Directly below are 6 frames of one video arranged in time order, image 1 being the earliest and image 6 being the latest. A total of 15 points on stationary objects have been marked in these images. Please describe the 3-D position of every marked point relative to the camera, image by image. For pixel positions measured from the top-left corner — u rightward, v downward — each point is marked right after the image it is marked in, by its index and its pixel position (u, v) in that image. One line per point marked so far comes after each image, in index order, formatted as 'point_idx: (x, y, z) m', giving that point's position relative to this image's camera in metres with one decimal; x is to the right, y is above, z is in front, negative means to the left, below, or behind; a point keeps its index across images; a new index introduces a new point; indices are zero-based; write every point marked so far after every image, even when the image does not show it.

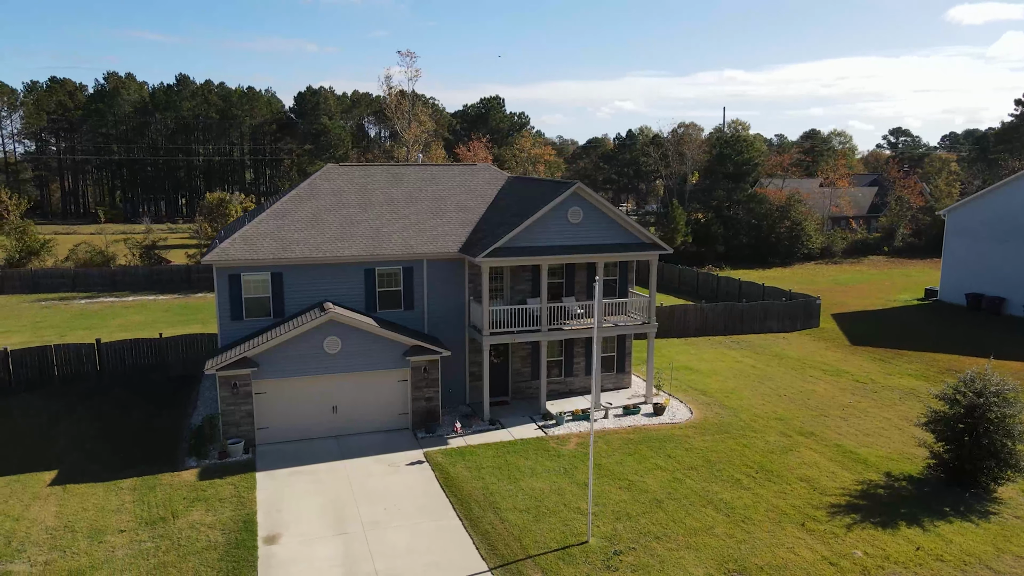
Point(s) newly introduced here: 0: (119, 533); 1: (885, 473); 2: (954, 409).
0: (-7.5, -4.6, +13.7) m
1: (+8.5, -4.2, +16.4) m
2: (+9.4, -2.6, +15.5) m
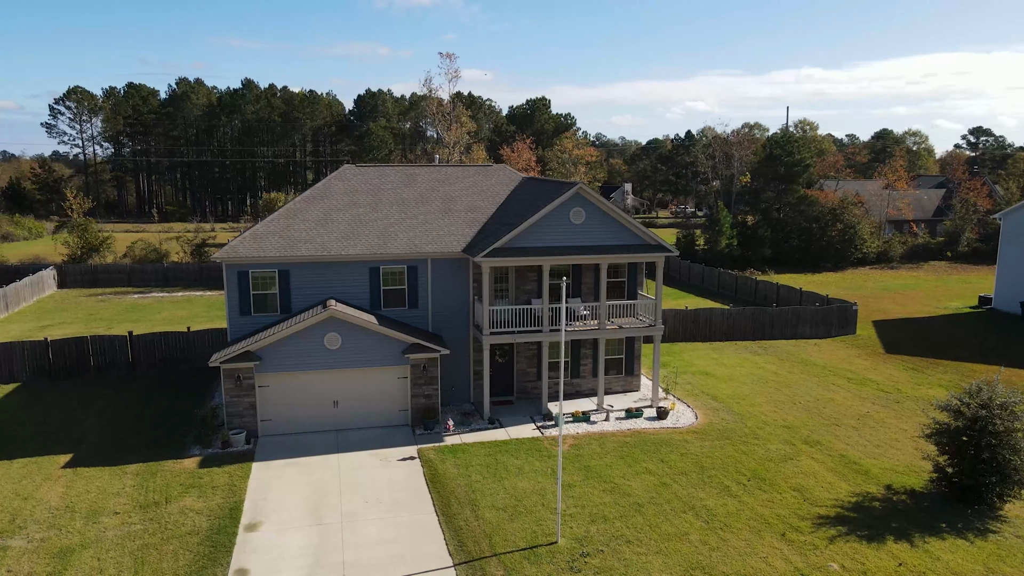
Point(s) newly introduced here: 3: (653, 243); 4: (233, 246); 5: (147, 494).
0: (-8.0, -4.5, +14.4) m
1: (+8.2, -4.3, +15.7) m
2: (+9.1, -2.7, +14.8) m
3: (+3.9, +1.2, +19.9) m
4: (-7.3, +1.1, +18.8) m
5: (-7.7, -4.4, +15.3) m
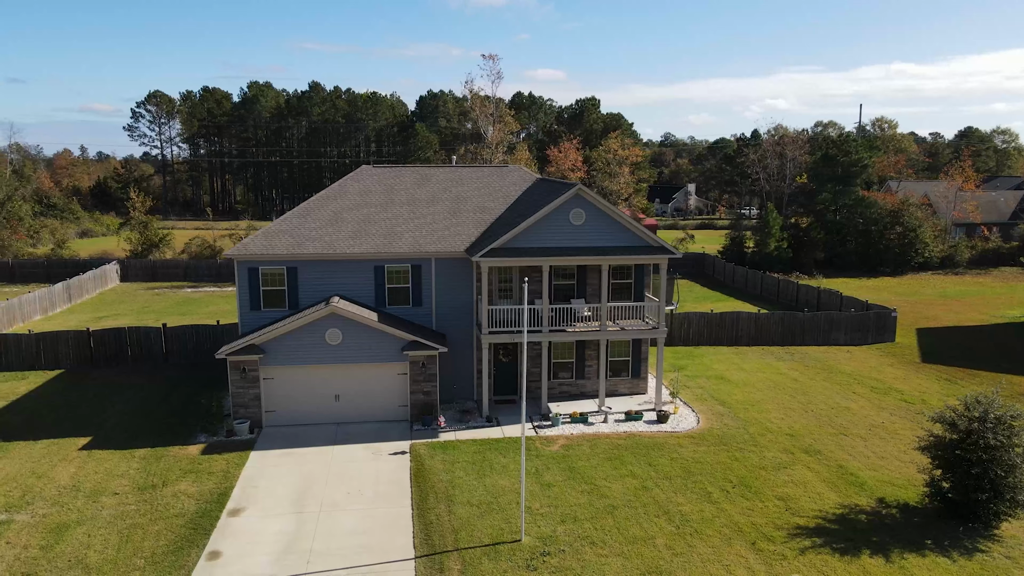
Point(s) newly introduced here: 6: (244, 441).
0: (-8.5, -4.4, +15.3) m
1: (+7.7, -4.4, +15.2) m
2: (+8.5, -2.9, +14.1) m
3: (+3.9, +1.2, +19.7) m
4: (-7.3, +1.2, +19.7) m
5: (-8.2, -4.2, +16.1) m
6: (-6.8, -3.9, +18.2) m
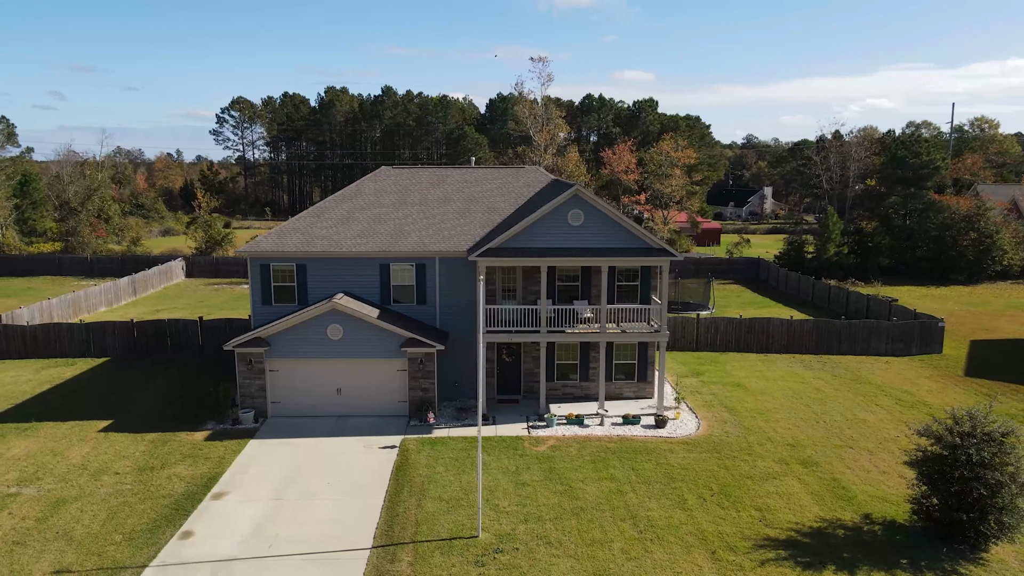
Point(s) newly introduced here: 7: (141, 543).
0: (-9.0, -4.2, +16.3) m
1: (+7.1, -4.5, +14.5) m
2: (+7.8, -3.0, +13.3) m
3: (+3.9, +1.1, +19.4) m
4: (-7.3, +1.3, +20.5) m
5: (-8.6, -4.1, +17.1) m
6: (-7.0, -3.8, +19.0) m
7: (-6.8, -4.7, +13.2) m
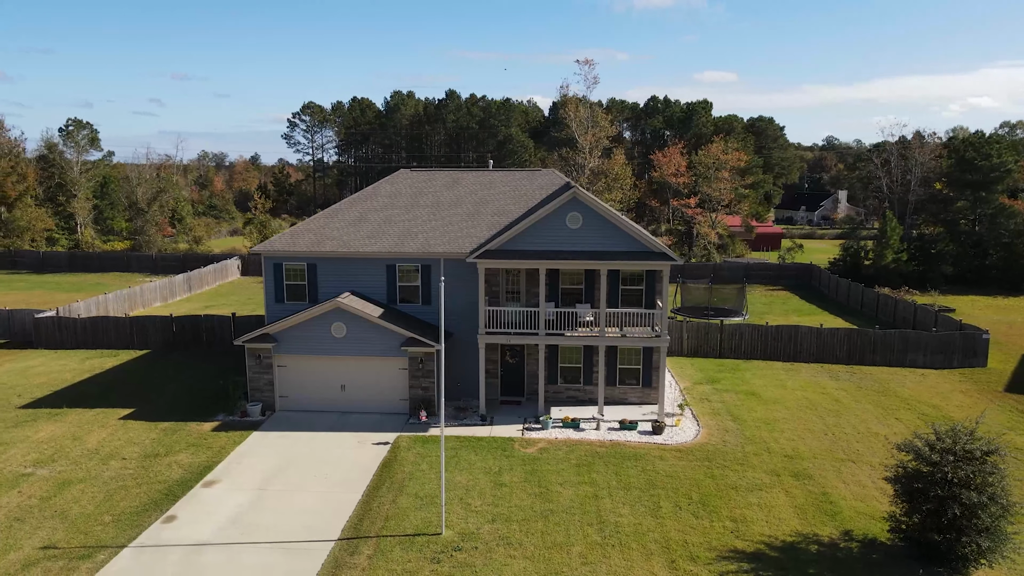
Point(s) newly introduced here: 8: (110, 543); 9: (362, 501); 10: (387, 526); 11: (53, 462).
0: (-9.4, -4.1, +17.3) m
1: (+6.5, -4.7, +14.0) m
2: (+7.1, -3.1, +12.7) m
3: (+3.8, +1.0, +19.1) m
4: (-7.1, +1.4, +21.3) m
5: (-8.9, -4.0, +18.1) m
6: (-7.1, -3.7, +19.8) m
7: (-7.5, -4.6, +14.0) m
8: (-7.4, -4.7, +13.3) m
9: (-3.1, -4.5, +15.1) m
10: (-2.4, -4.6, +13.9) m
11: (-10.9, -4.1, +17.1) m
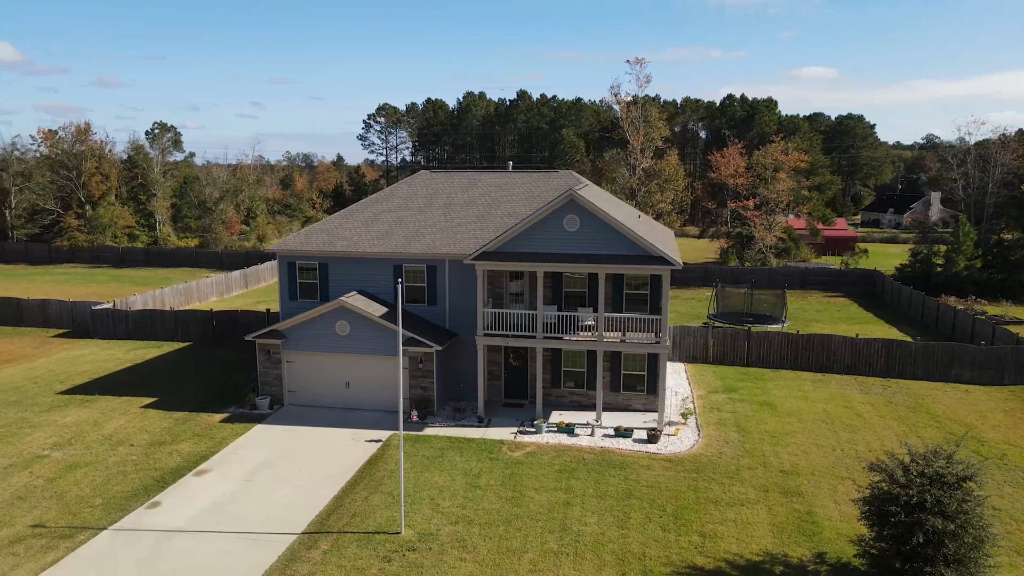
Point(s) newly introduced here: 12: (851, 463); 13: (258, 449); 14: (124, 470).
0: (-9.7, -4.0, +18.3) m
1: (+5.7, -4.9, +13.3) m
2: (+6.2, -3.3, +12.0) m
3: (+3.7, +0.9, +18.7) m
4: (-7.0, +1.5, +22.1) m
5: (-9.1, -3.9, +19.0) m
6: (-7.2, -3.6, +20.6) m
7: (-8.2, -4.5, +14.8) m
8: (-8.2, -4.6, +14.1) m
9: (-3.8, -4.5, +15.4) m
10: (-3.2, -4.6, +14.2) m
11: (-11.2, -4.0, +18.3) m
12: (+8.4, -4.3, +17.7) m
13: (-6.4, -4.0, +18.0) m
14: (-9.0, -4.2, +16.7) m
